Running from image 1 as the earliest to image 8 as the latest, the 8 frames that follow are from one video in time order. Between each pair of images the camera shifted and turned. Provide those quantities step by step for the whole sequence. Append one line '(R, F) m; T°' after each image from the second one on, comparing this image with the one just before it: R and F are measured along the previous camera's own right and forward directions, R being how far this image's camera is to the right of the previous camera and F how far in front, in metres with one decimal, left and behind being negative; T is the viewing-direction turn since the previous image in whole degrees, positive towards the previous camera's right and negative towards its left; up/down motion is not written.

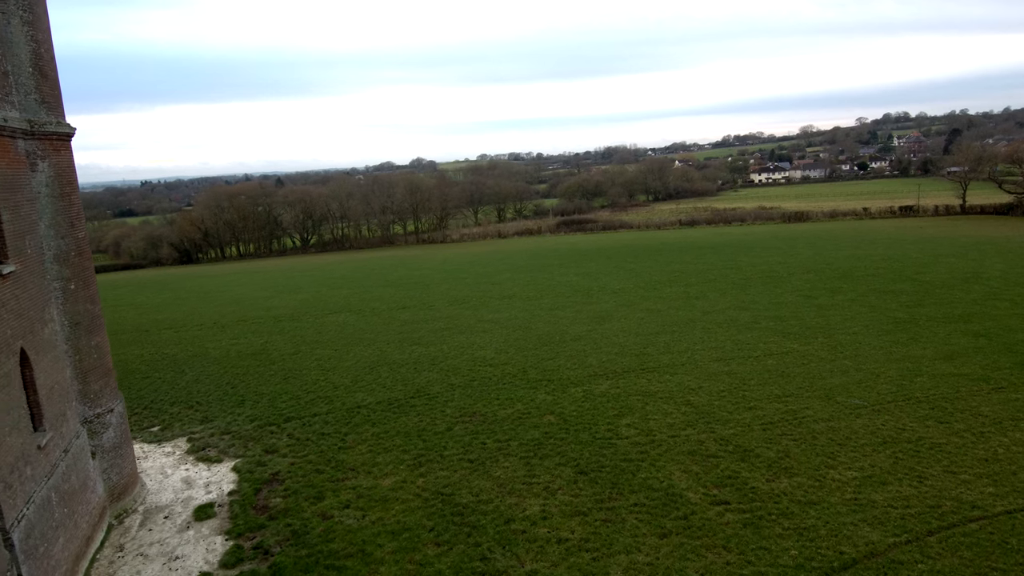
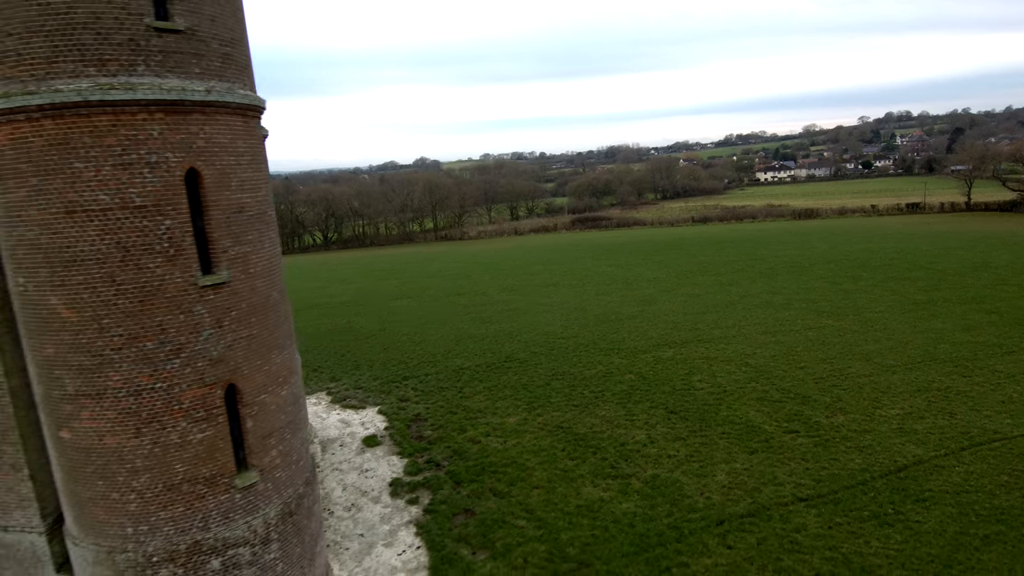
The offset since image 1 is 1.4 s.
(-2.8, -2.9) m; 0°
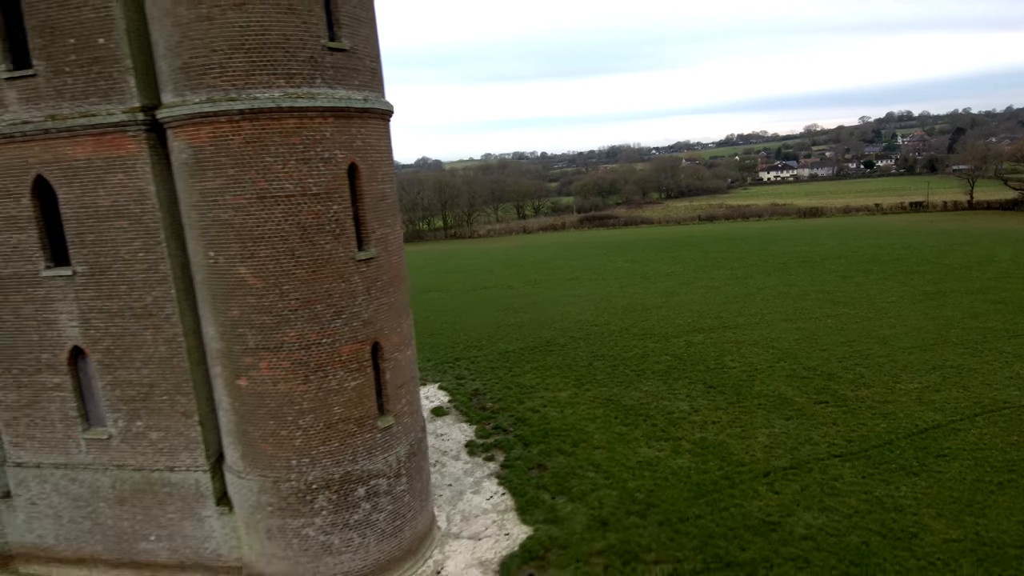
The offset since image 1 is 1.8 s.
(-1.6, -1.6) m; 0°
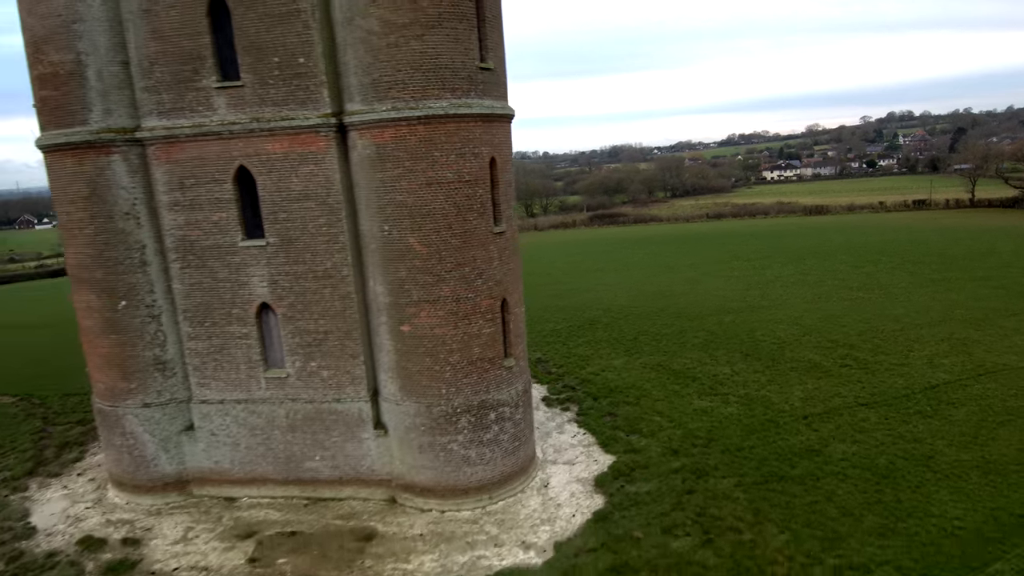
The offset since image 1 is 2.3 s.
(-2.1, -2.5) m; 0°
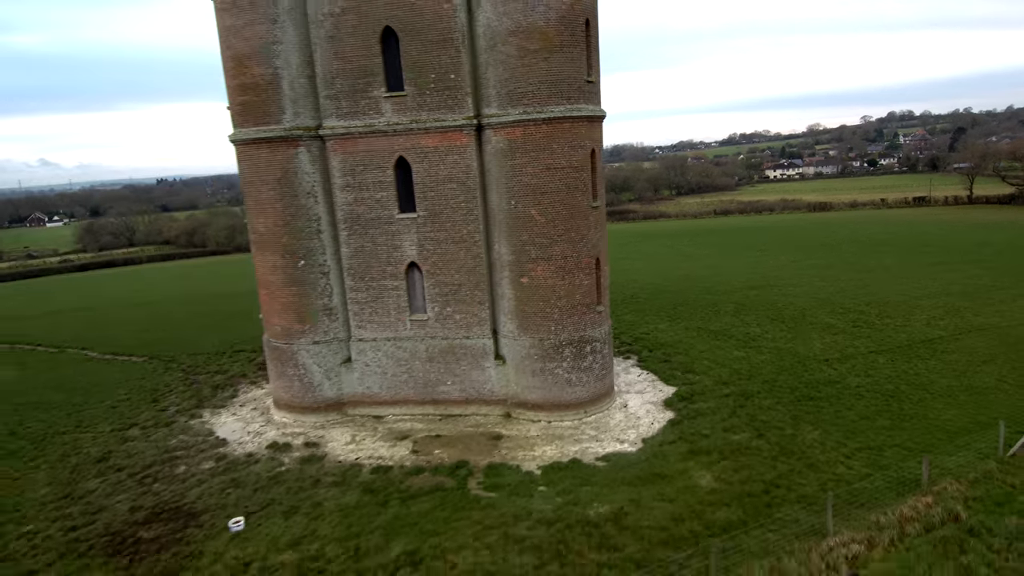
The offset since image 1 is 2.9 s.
(-2.5, -3.7) m; 0°
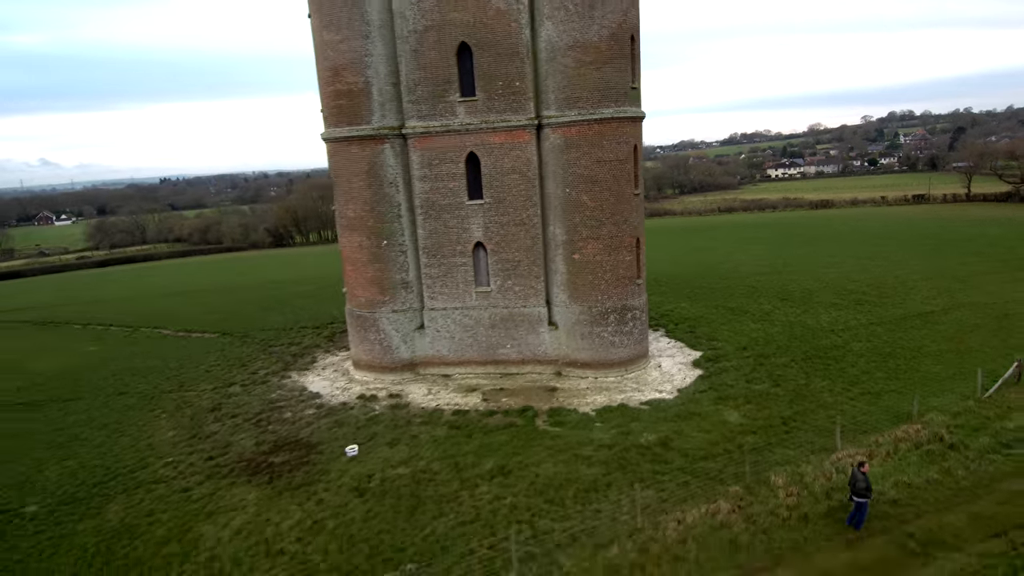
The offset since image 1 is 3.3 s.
(-1.6, -2.8) m; 0°
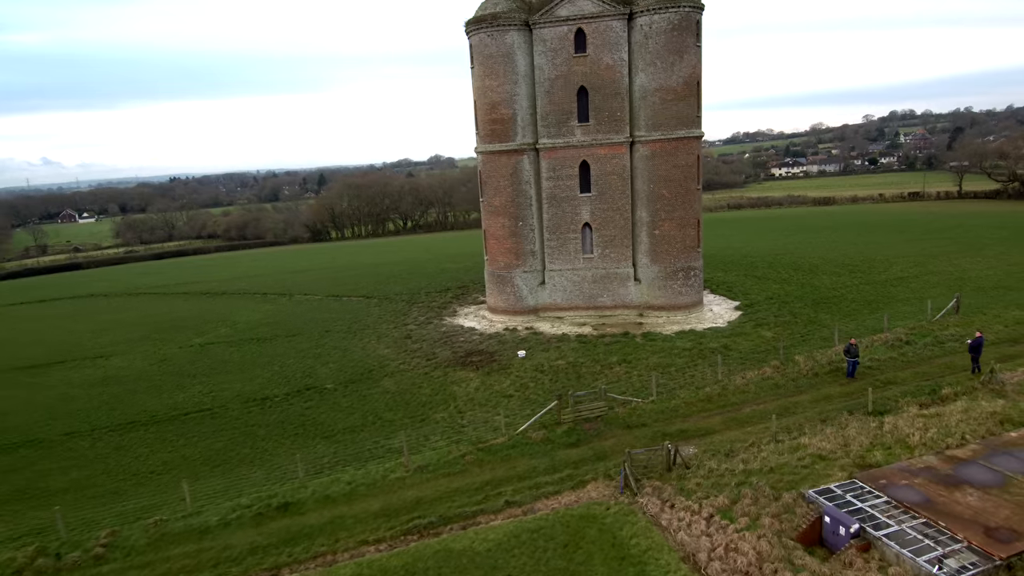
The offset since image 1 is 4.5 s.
(-4.4, -8.3) m; 0°
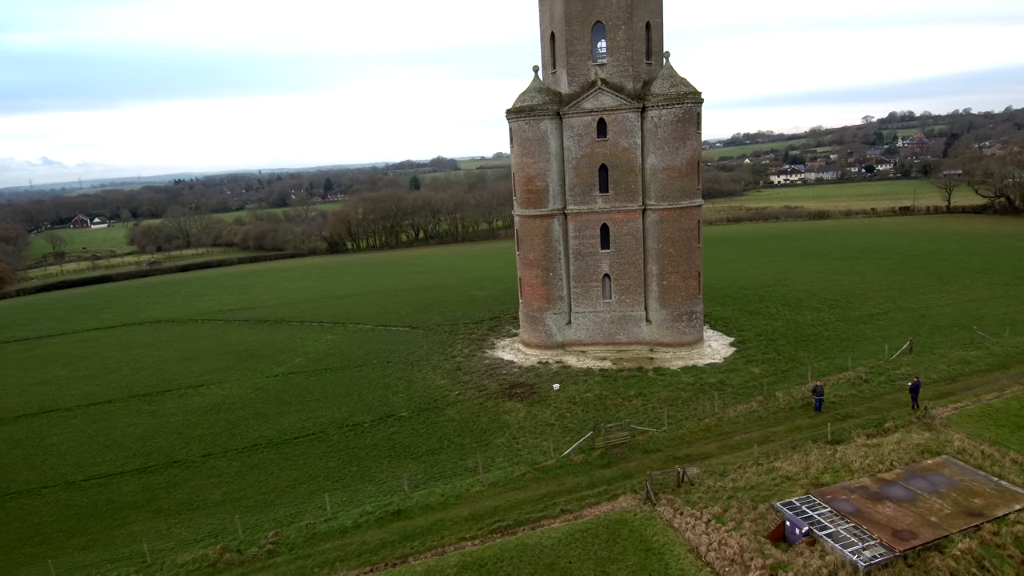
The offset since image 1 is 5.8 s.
(-1.8, -5.5) m; 0°
